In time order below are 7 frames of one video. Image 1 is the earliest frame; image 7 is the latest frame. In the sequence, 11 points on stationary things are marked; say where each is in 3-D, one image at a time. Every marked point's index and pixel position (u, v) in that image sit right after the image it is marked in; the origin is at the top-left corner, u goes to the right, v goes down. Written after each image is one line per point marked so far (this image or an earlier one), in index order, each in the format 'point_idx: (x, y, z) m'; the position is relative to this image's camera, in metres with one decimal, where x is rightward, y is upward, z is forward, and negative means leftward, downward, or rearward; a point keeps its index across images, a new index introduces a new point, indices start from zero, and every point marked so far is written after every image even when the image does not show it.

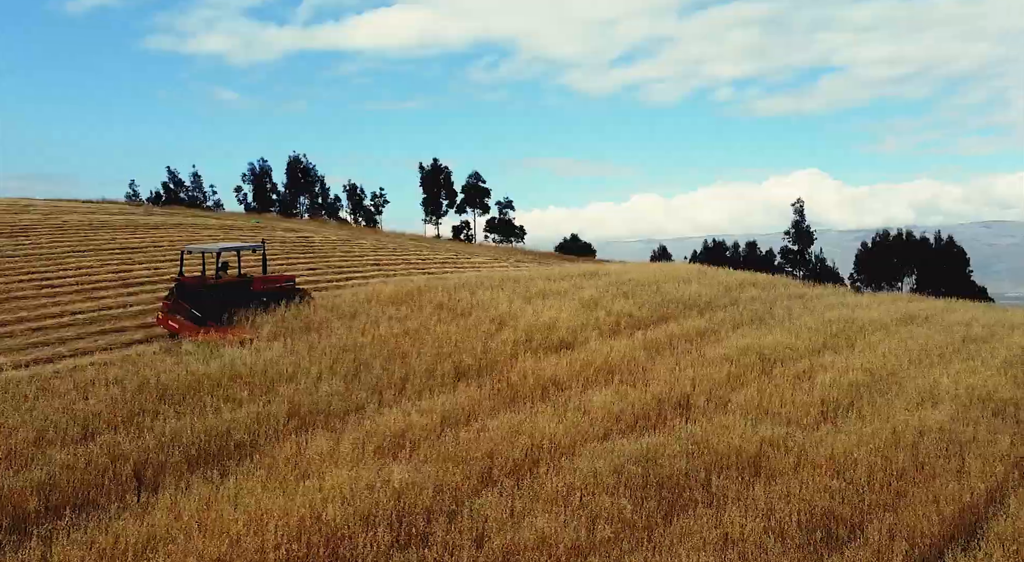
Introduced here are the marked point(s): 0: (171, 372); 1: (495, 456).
0: (-4.5, -1.2, +12.6) m
1: (-0.2, -1.7, +9.6) m
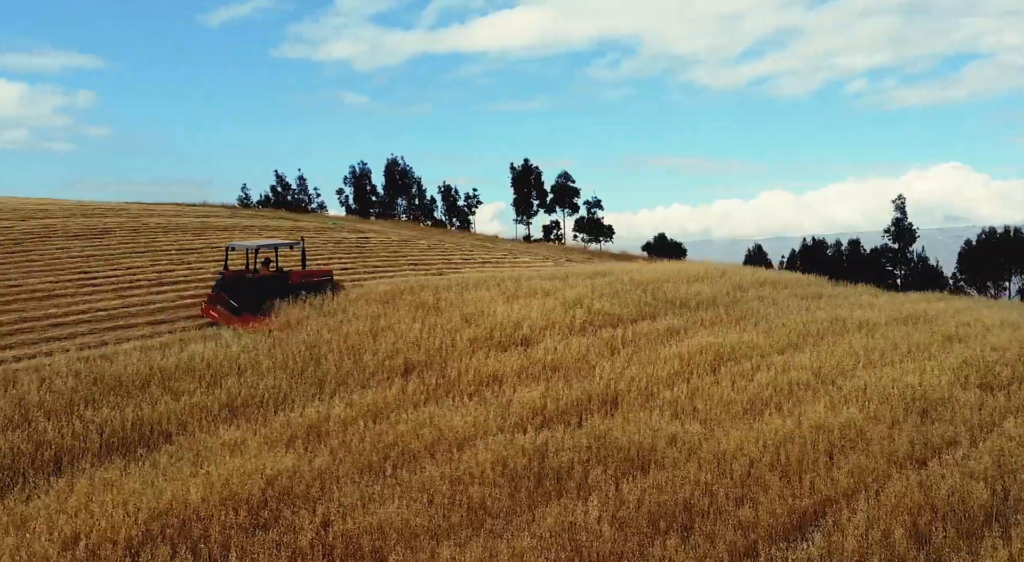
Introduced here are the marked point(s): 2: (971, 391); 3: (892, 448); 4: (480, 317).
0: (-5.3, -1.2, +13.3) m
1: (-1.2, -1.7, +10.0) m
2: (+5.7, -1.4, +11.8) m
3: (+3.7, -1.6, +9.3) m
4: (-0.6, -0.6, +16.2) m
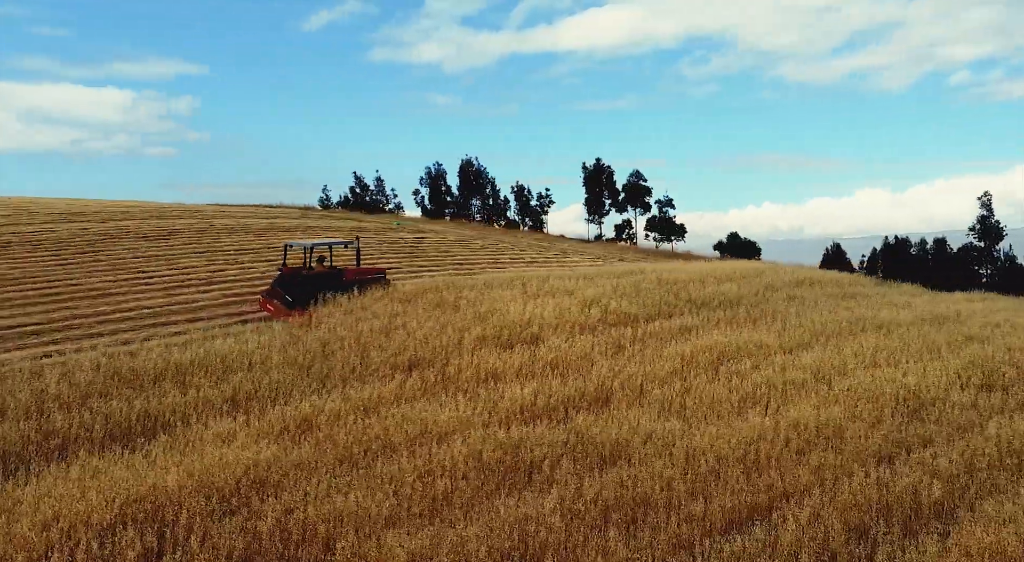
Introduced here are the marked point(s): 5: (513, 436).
0: (-5.3, -1.2, +14.0) m
1: (-1.5, -1.7, +10.3) m
2: (+5.6, -1.4, +11.6) m
3: (+3.4, -1.6, +9.3) m
4: (-0.3, -0.6, +16.5) m
5: (0.0, -1.7, +10.3) m
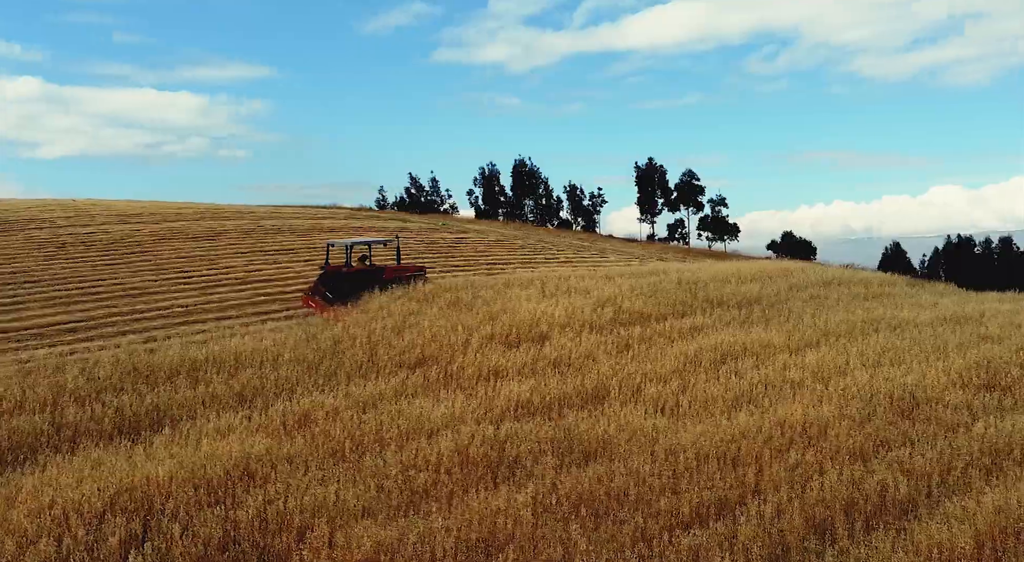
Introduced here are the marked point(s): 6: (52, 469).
0: (-5.2, -1.2, +14.4) m
1: (-1.6, -1.7, +10.6) m
2: (+5.5, -1.3, +11.5) m
3: (+3.2, -1.6, +9.3) m
4: (-0.1, -0.6, +16.7) m
5: (-0.1, -1.7, +10.5) m
6: (-4.6, -1.9, +9.6) m
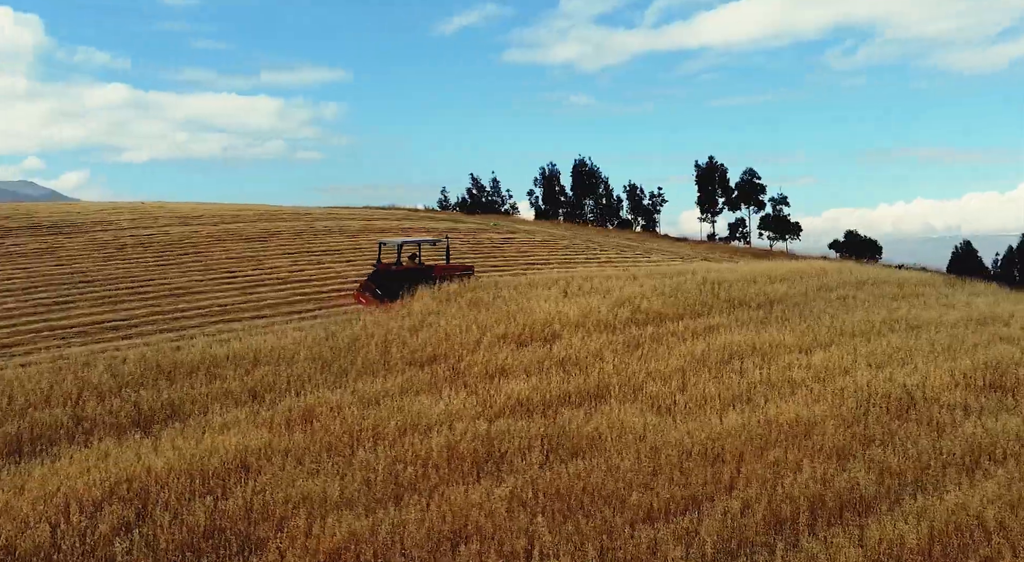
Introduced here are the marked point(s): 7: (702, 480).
0: (-5.1, -1.2, +15.0) m
1: (-1.7, -1.7, +10.9) m
2: (+5.5, -1.3, +11.4) m
3: (+3.1, -1.6, +9.4) m
4: (+0.1, -0.6, +17.0) m
5: (-0.2, -1.7, +10.8) m
6: (-4.7, -1.9, +10.2) m
7: (+1.7, -1.8, +8.7) m
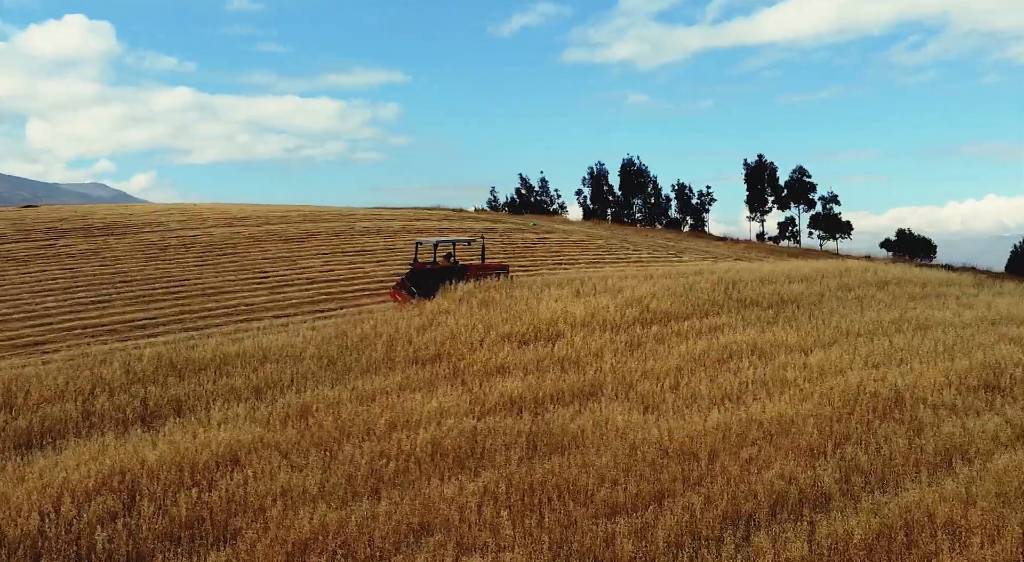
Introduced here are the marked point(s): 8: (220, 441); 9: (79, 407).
0: (-5.0, -1.2, +15.4) m
1: (-1.8, -1.7, +11.2) m
2: (+5.3, -1.3, +11.4) m
3: (+2.8, -1.6, +9.5) m
4: (+0.3, -0.6, +17.2) m
5: (-0.4, -1.7, +11.0) m
6: (-4.9, -1.9, +10.6) m
7: (+1.5, -1.8, +8.8) m
8: (-3.2, -1.8, +10.4) m
9: (-5.7, -1.6, +12.4) m
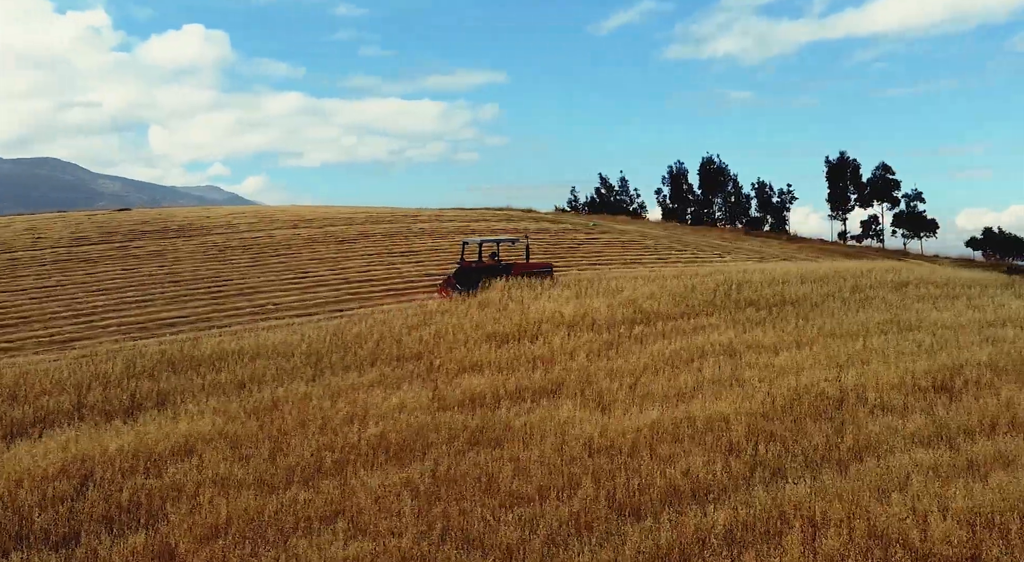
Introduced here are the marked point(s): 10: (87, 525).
0: (-5.3, -1.2, +16.2) m
1: (-2.4, -1.7, +11.8) m
2: (+4.7, -1.4, +11.5) m
3: (+2.1, -1.6, +9.7) m
4: (+0.1, -0.6, +17.6) m
5: (-1.0, -1.7, +11.5) m
6: (-5.6, -1.9, +11.4) m
7: (+0.7, -1.8, +9.2) m
8: (-3.8, -1.8, +11.1) m
9: (-6.1, -1.6, +13.3) m
10: (-3.9, -2.2, +8.8) m
